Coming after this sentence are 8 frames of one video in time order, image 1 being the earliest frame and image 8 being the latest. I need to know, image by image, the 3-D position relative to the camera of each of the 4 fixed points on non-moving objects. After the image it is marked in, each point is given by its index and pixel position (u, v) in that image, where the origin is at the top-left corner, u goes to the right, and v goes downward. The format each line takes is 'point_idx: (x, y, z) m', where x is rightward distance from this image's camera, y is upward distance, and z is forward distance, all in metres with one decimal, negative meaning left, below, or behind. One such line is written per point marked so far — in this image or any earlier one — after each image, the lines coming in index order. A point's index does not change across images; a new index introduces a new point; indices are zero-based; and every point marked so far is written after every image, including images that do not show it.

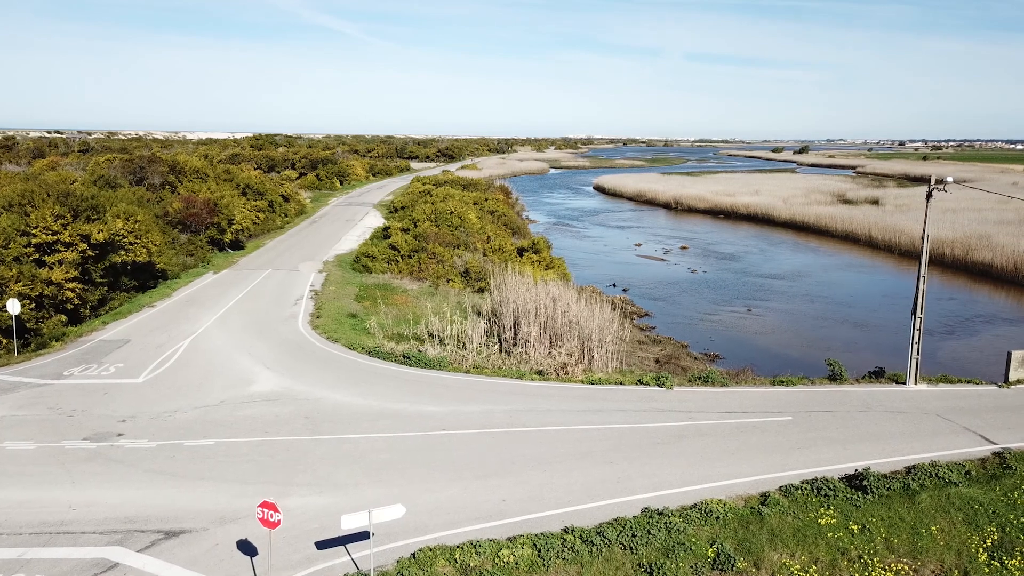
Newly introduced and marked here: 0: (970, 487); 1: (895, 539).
0: (+4.1, -1.8, +10.8) m
1: (+3.1, -2.1, +9.9) m
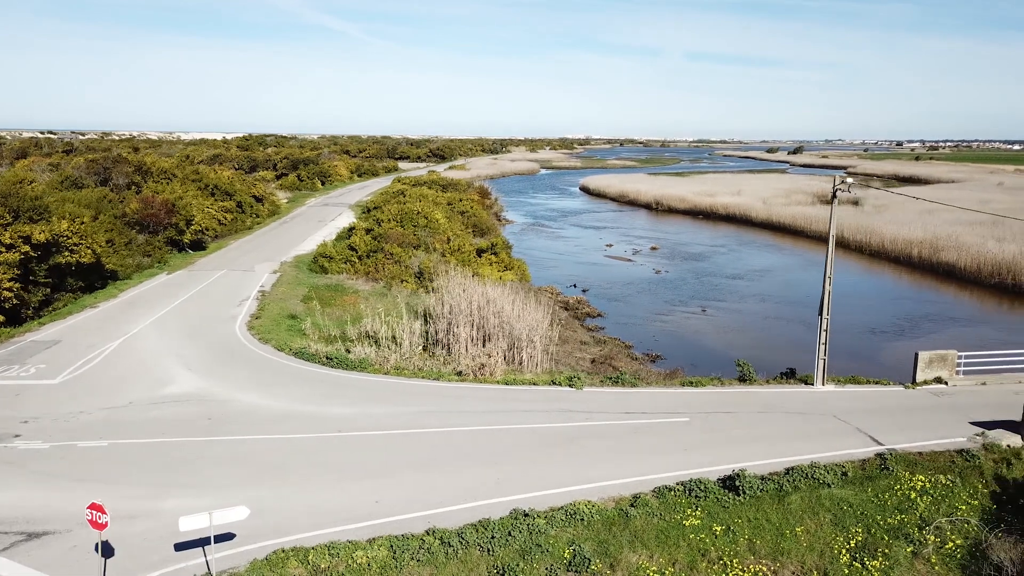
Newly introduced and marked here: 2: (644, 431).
0: (+3.0, -1.8, +10.7) m
1: (+2.0, -2.1, +9.9) m
2: (+1.4, -1.5, +12.7) m
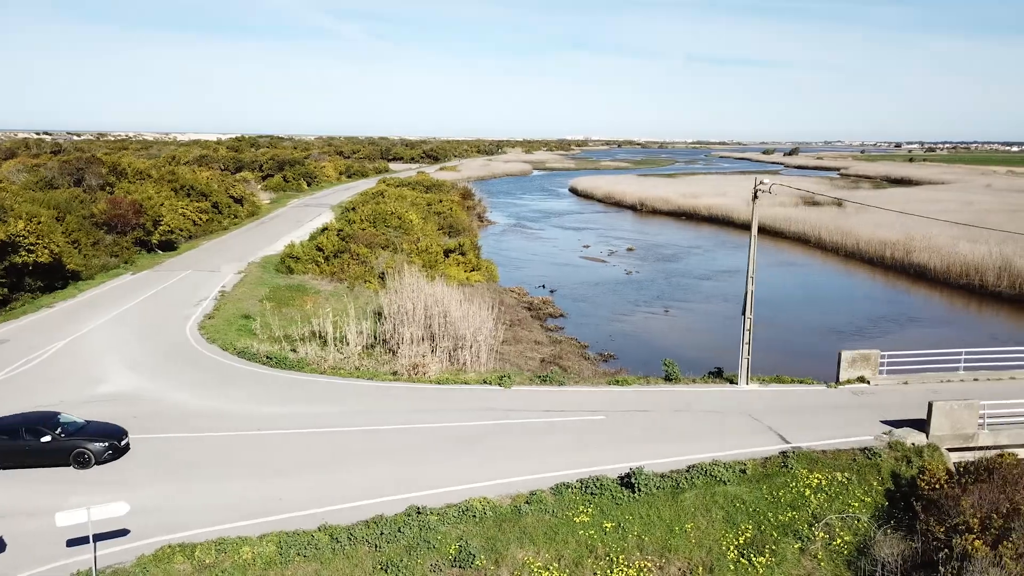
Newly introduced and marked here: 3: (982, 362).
0: (+2.1, -1.8, +10.9) m
1: (+1.1, -2.1, +10.0) m
2: (+0.5, -1.5, +12.8) m
3: (+5.9, -1.0, +15.0) m
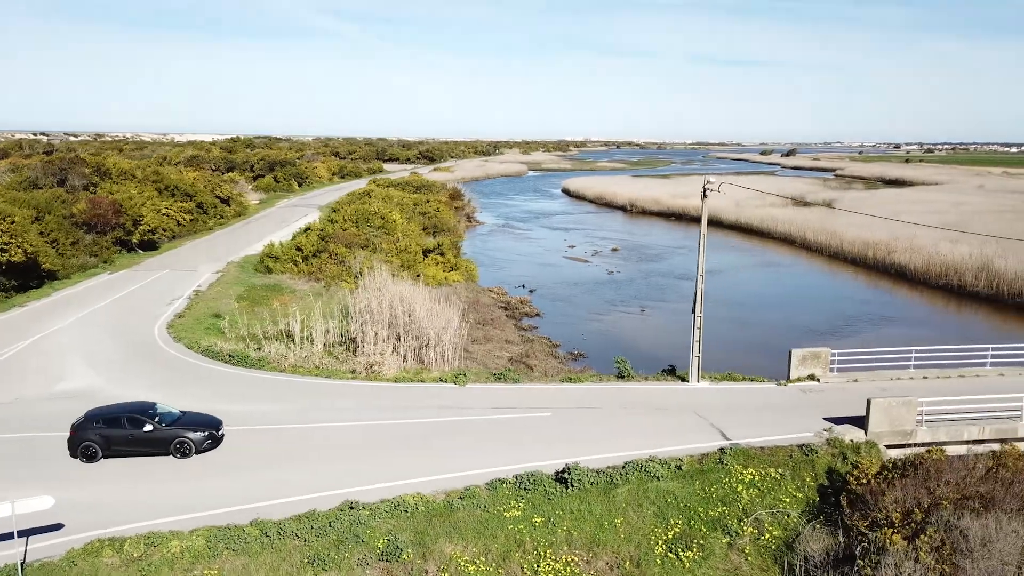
0: (+1.5, -1.7, +11.0) m
1: (+0.5, -2.0, +10.1) m
2: (-0.1, -1.5, +12.9) m
3: (+5.3, -0.9, +15.1) m
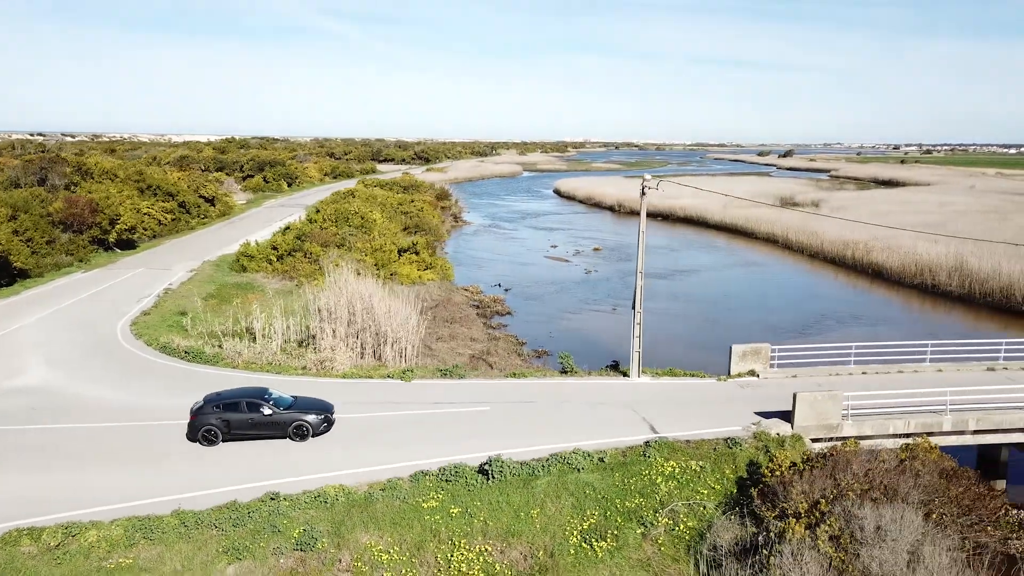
0: (+0.8, -1.7, +11.1) m
1: (-0.2, -2.0, +10.2) m
2: (-0.8, -1.5, +13.1) m
3: (+4.6, -0.9, +15.3) m
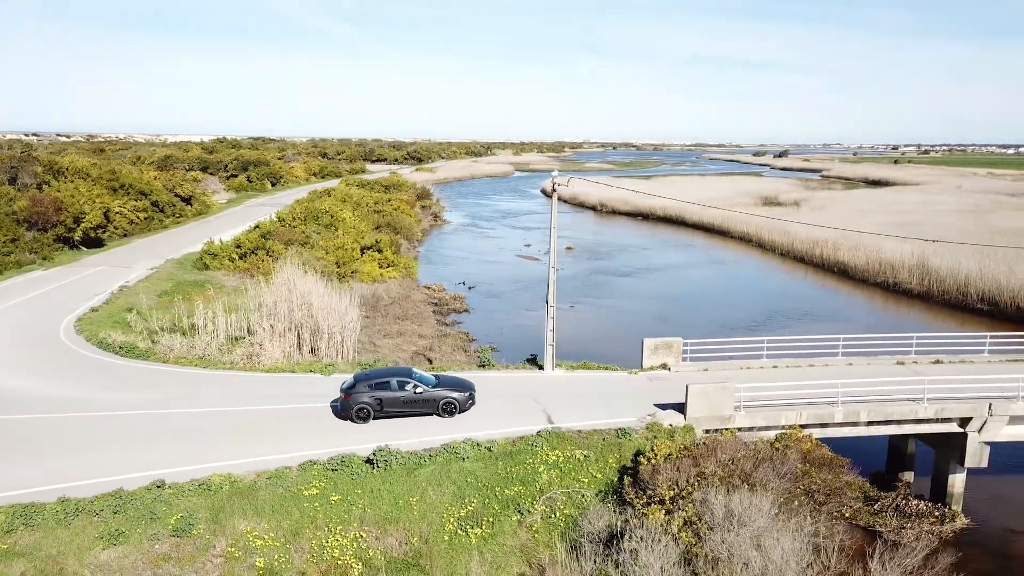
0: (-0.3, -1.6, +11.3) m
1: (-1.2, -1.9, +10.4) m
2: (-1.9, -1.4, +13.3) m
3: (+3.5, -0.8, +15.5) m
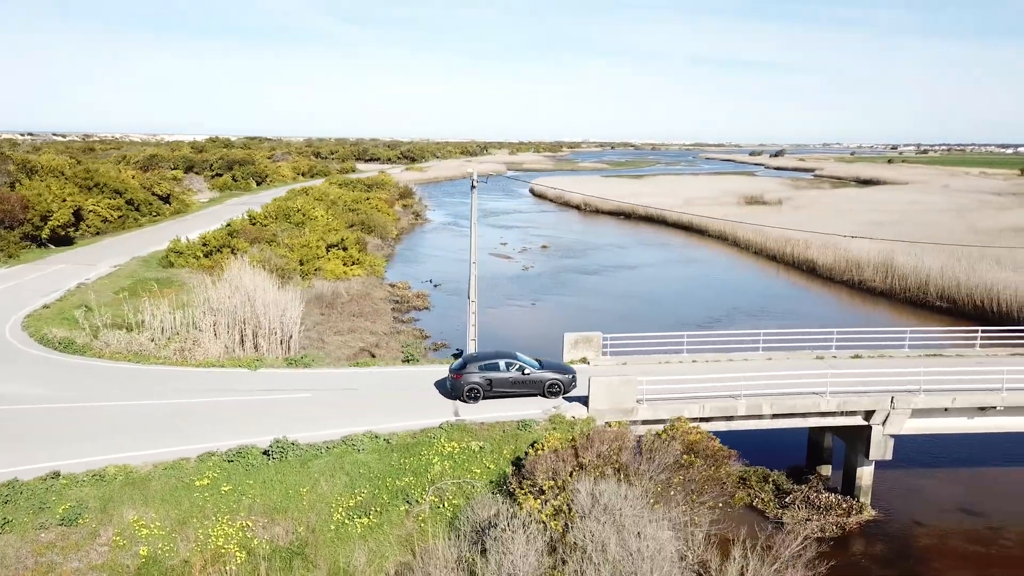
0: (-1.3, -1.6, +11.5) m
1: (-2.2, -1.9, +10.6) m
2: (-2.9, -1.3, +13.4) m
3: (+2.5, -0.8, +15.6) m
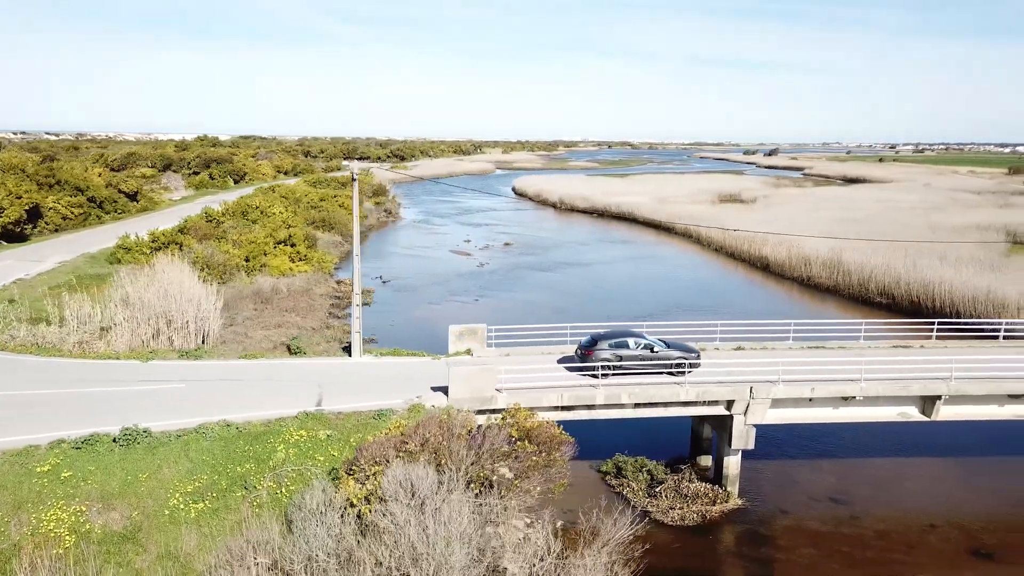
0: (-2.8, -1.5, +11.7) m
1: (-3.7, -1.8, +10.8) m
2: (-4.4, -1.2, +13.6) m
3: (+1.0, -0.7, +15.8) m
